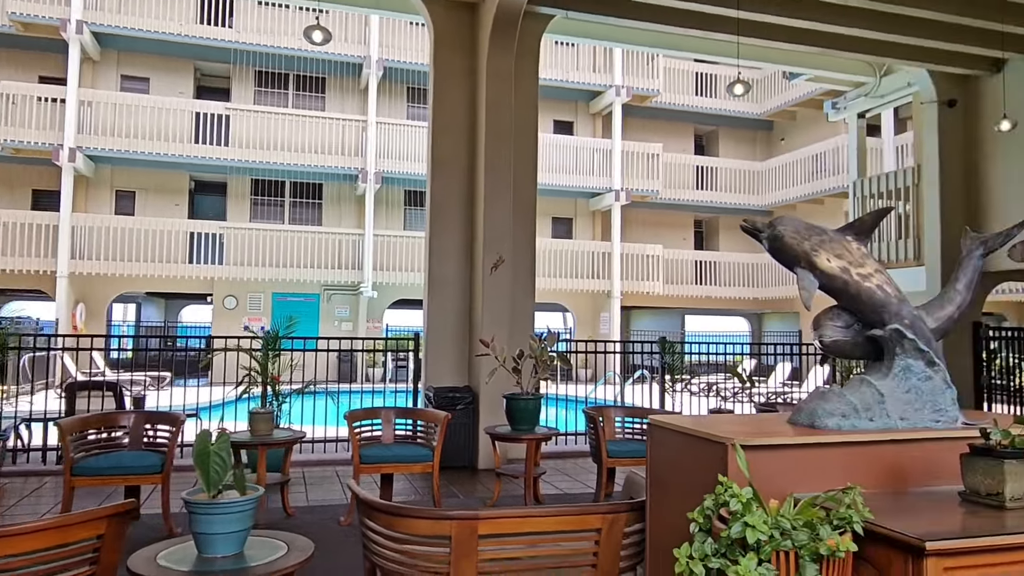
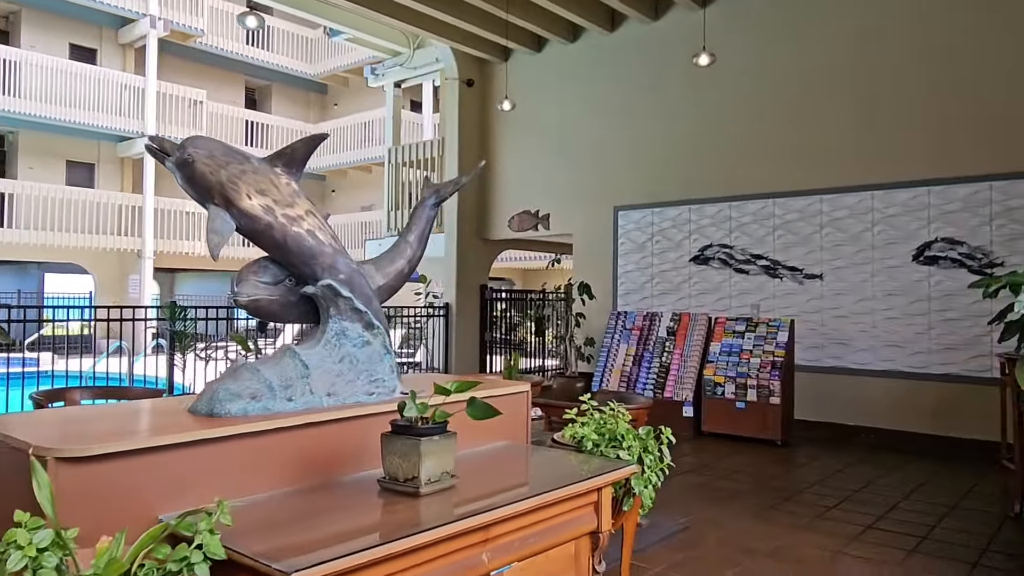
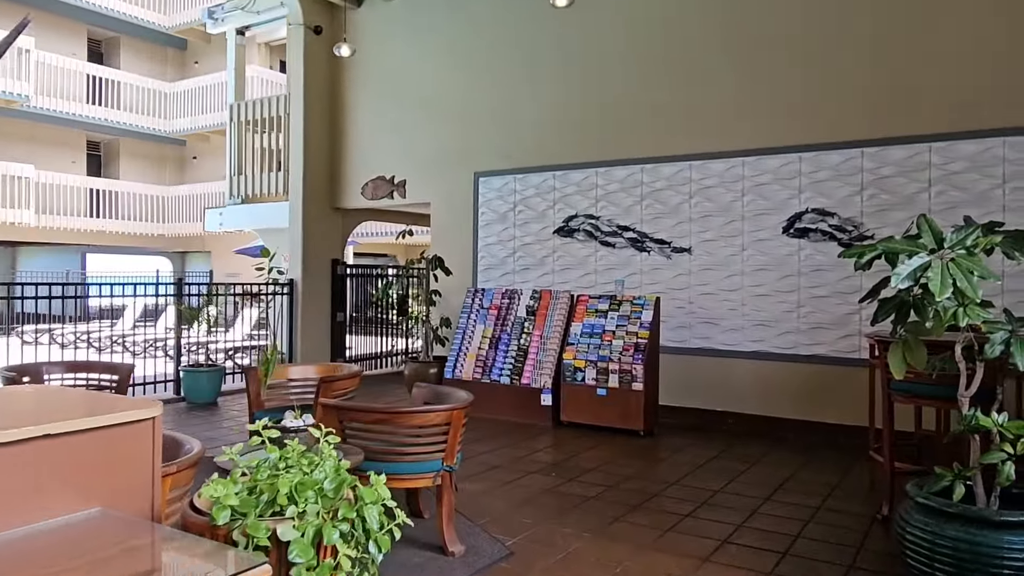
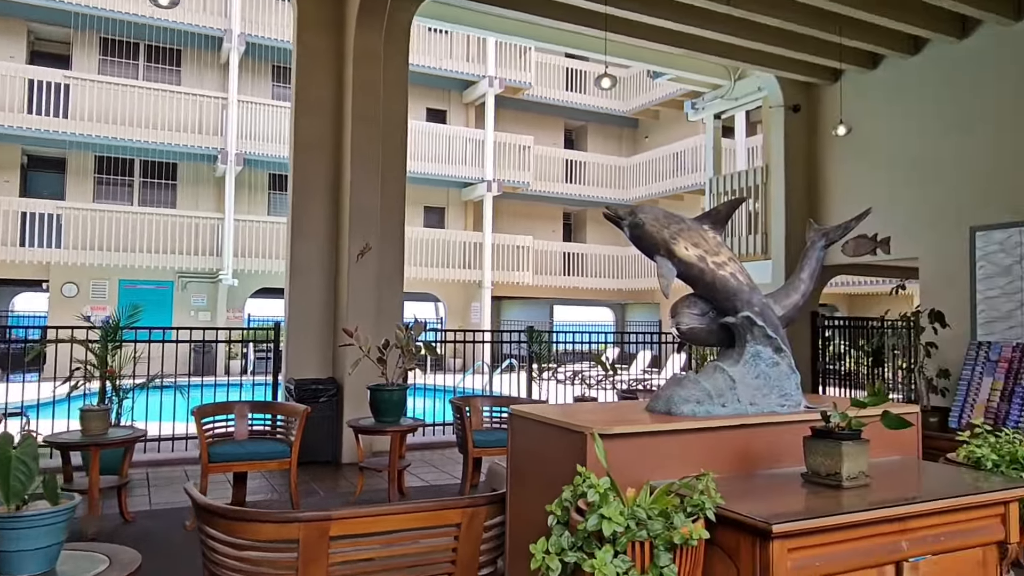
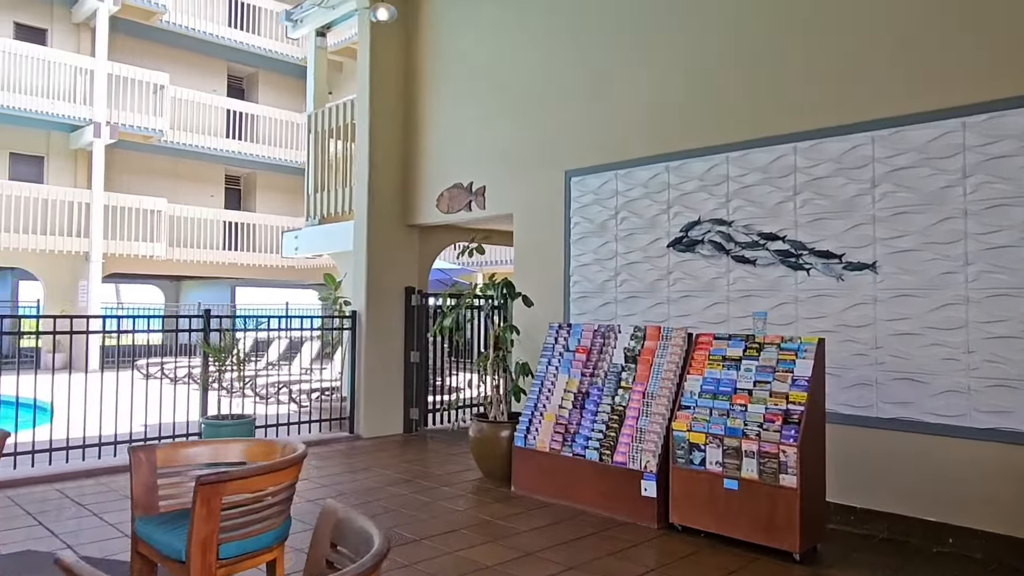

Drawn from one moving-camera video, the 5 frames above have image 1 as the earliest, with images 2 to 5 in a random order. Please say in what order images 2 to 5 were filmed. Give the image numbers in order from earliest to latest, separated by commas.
4, 2, 3, 5
